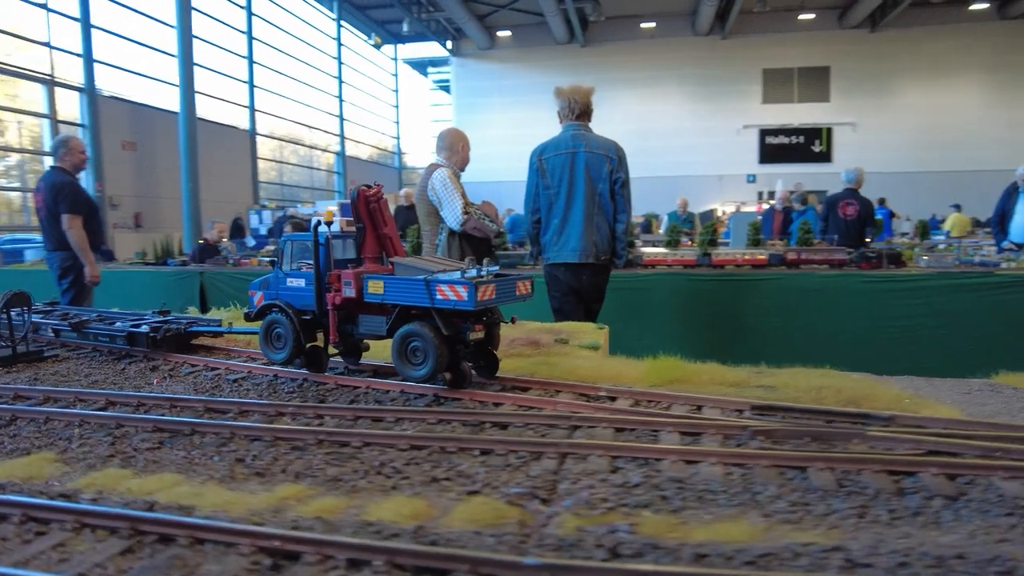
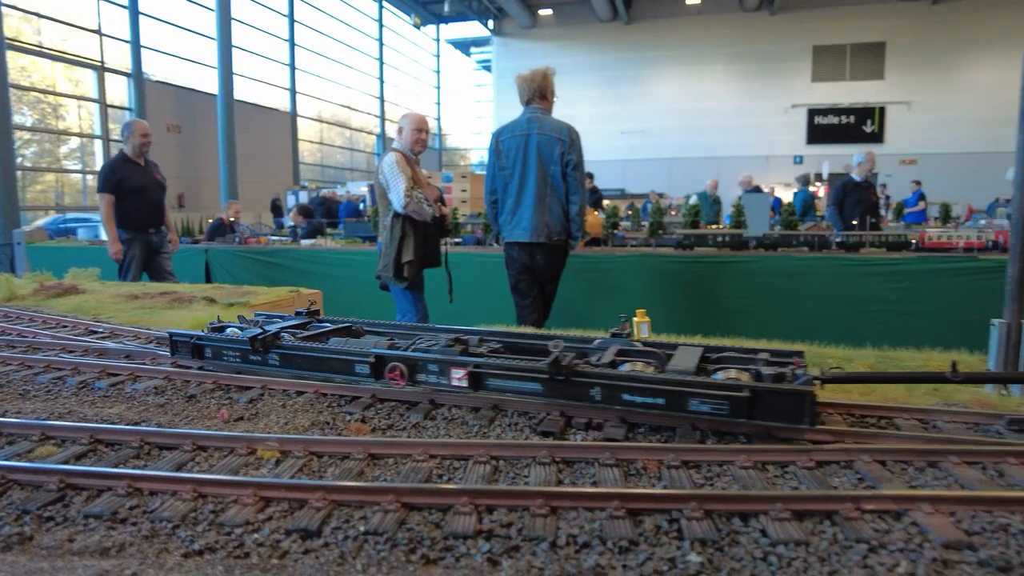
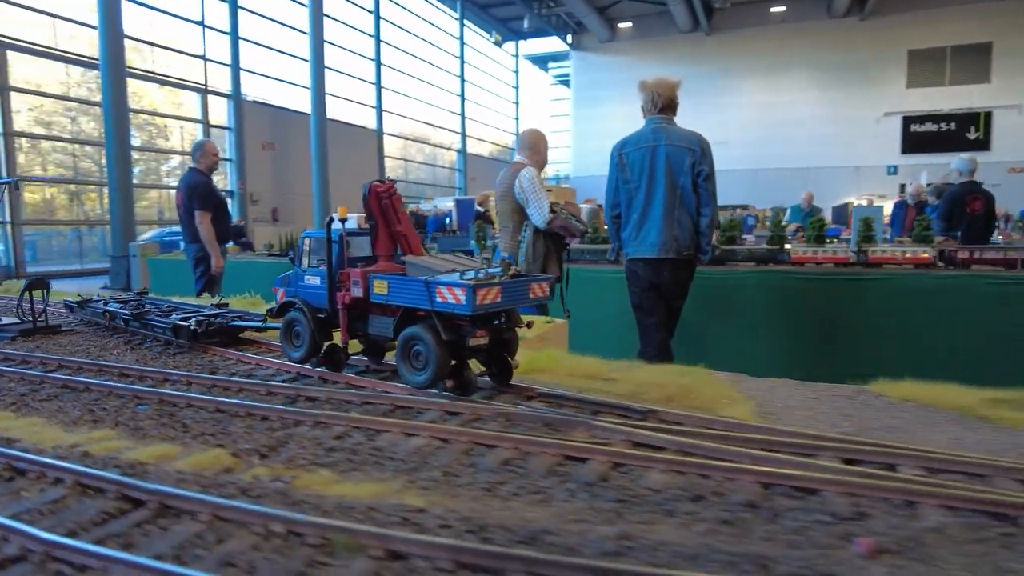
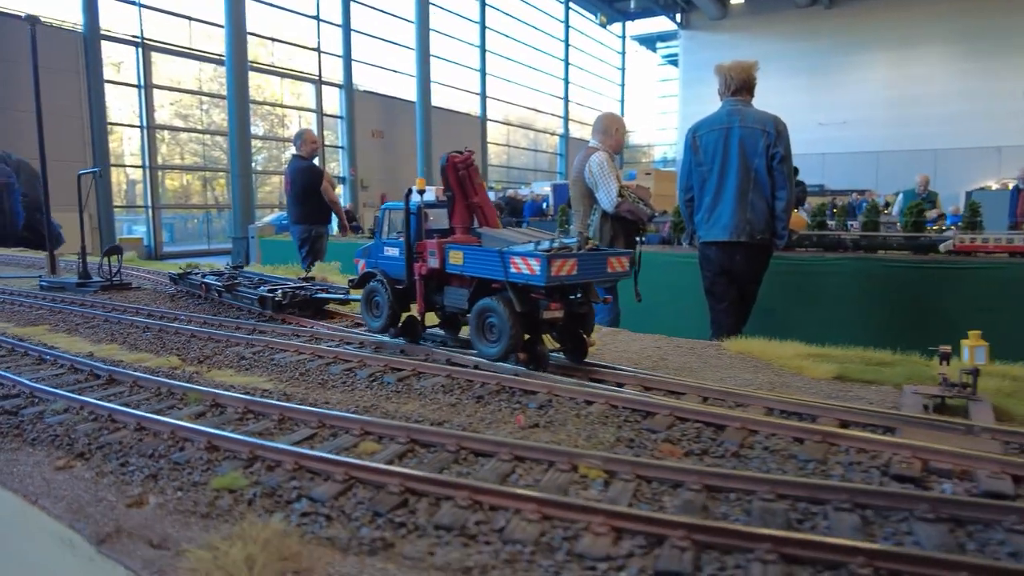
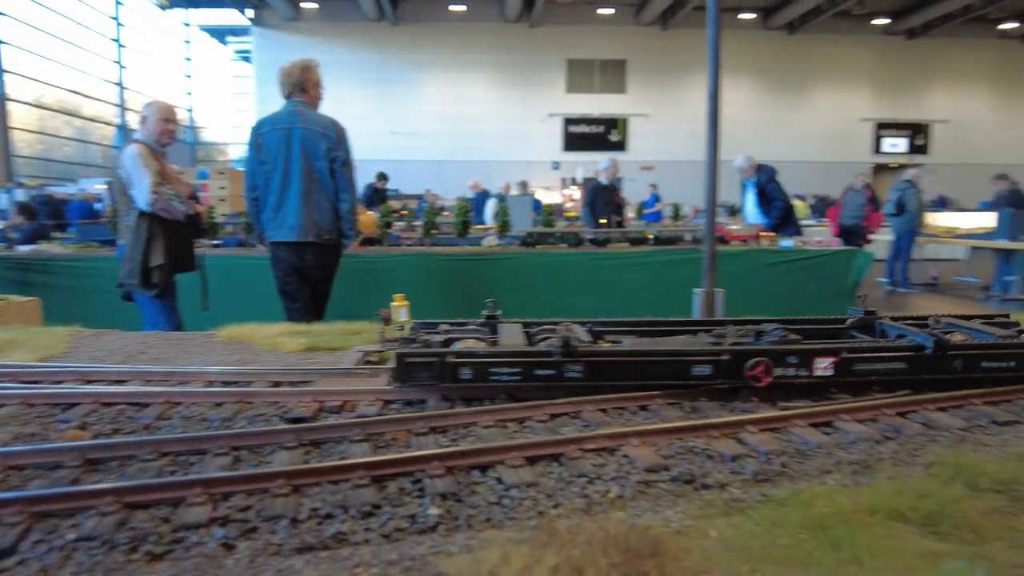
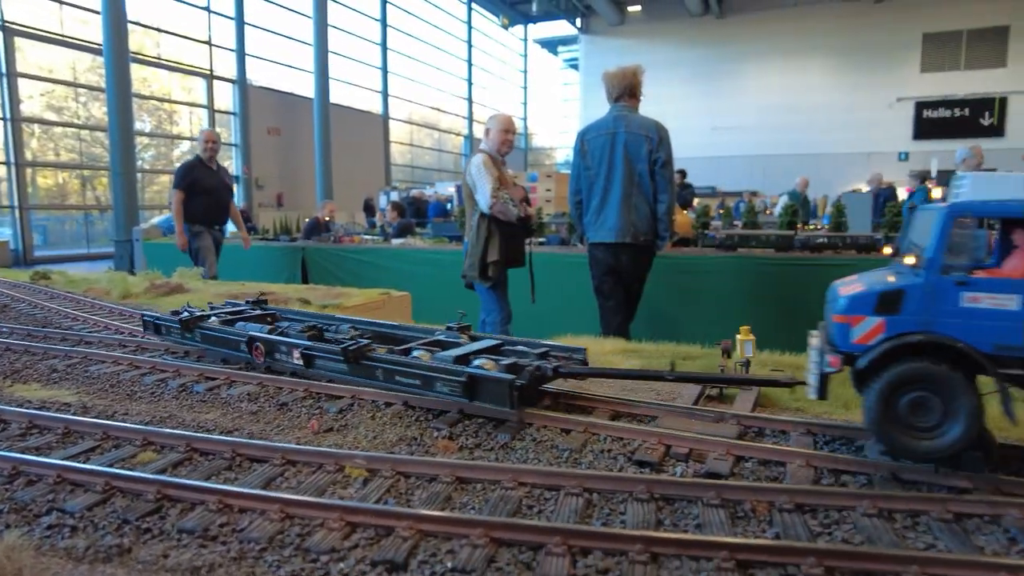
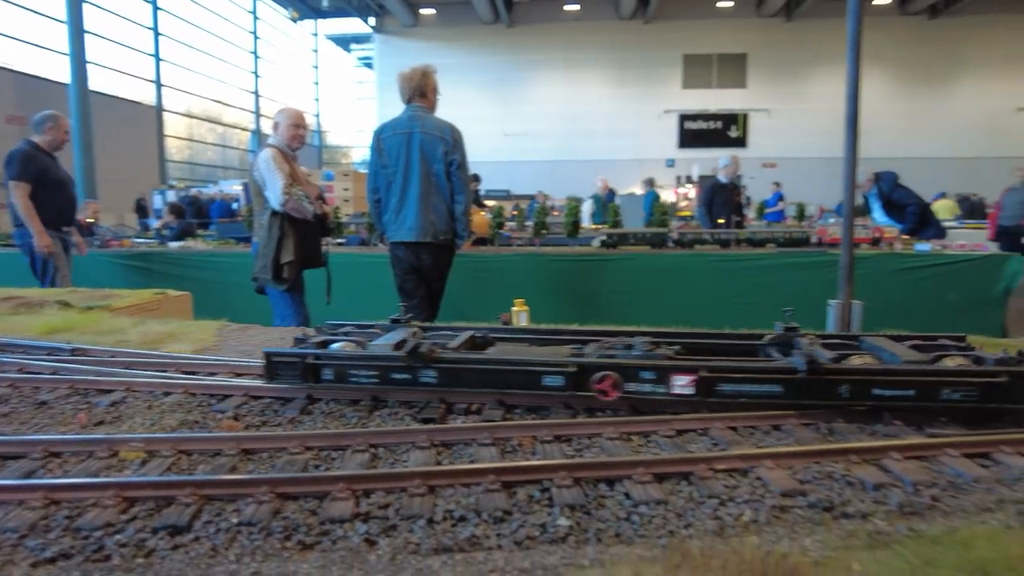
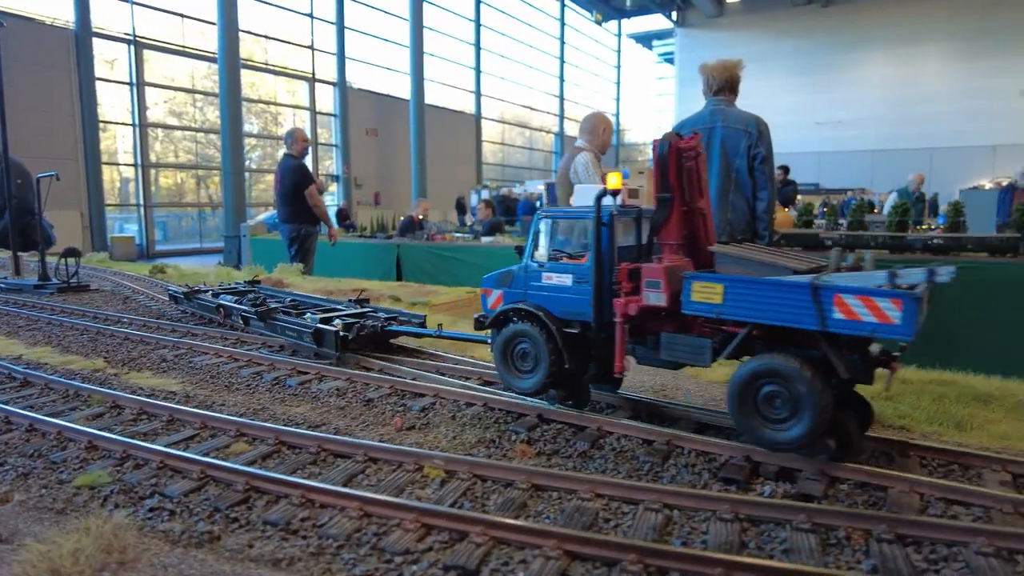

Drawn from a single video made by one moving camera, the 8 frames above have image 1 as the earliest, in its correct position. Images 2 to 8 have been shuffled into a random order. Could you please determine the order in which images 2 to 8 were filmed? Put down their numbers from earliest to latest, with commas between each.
3, 4, 8, 6, 2, 7, 5
